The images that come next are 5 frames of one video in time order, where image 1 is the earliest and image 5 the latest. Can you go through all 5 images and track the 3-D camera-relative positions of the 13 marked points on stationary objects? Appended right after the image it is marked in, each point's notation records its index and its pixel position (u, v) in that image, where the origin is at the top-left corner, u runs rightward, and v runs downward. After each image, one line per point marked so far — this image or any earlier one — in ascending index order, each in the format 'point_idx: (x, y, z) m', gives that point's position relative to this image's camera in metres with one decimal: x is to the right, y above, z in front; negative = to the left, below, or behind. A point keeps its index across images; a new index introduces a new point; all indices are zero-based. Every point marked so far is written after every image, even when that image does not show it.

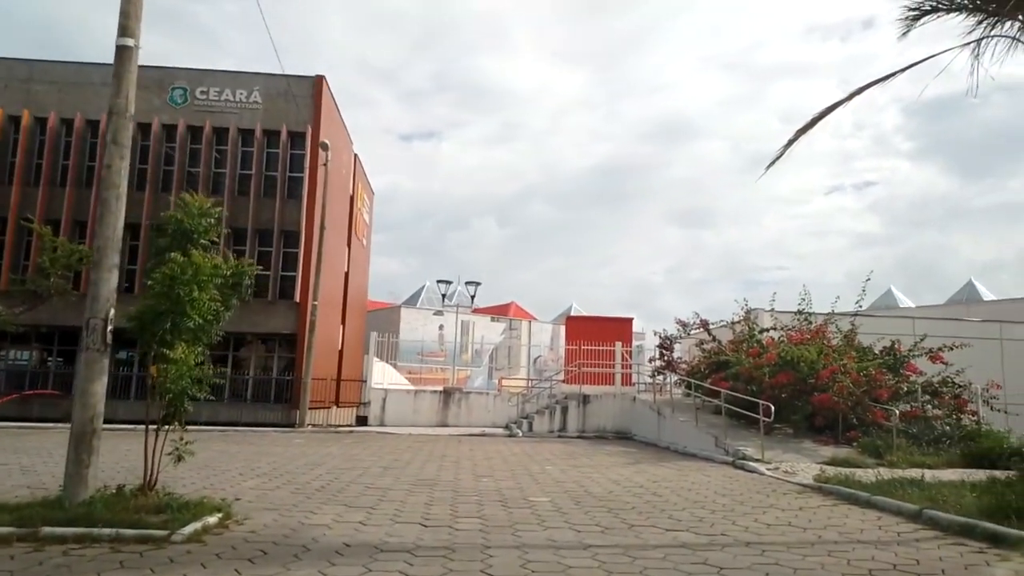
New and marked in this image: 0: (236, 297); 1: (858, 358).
0: (-3.0, -0.1, +8.0) m
1: (+7.4, -1.5, +15.8) m
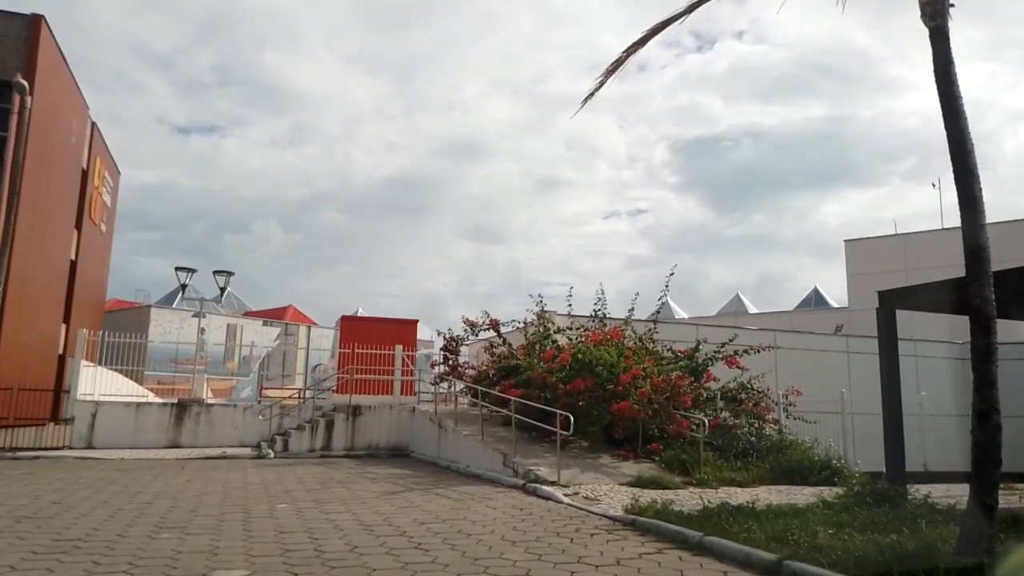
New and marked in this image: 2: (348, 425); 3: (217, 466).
0: (-5.0, +0.4, +3.8) m
1: (+2.8, -1.4, +14.2) m
2: (-4.1, -3.5, +18.5) m
3: (-5.8, -3.5, +14.5) m
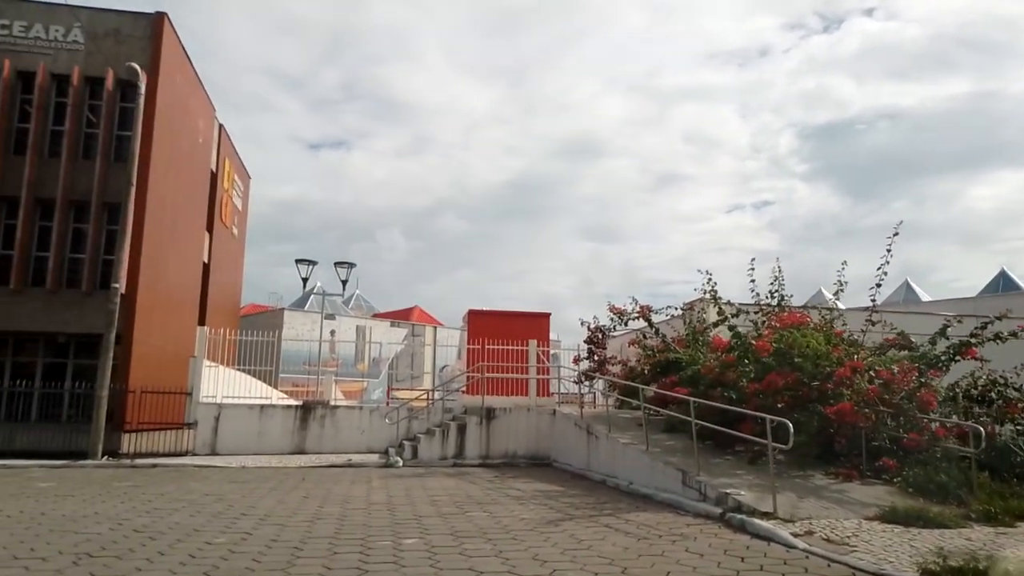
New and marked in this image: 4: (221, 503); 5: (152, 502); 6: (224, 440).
0: (-4.0, +0.7, +2.1) m
1: (+5.4, -0.9, +11.0) m
2: (-0.7, -3.2, +16.4) m
3: (-3.0, -3.3, +12.7) m
4: (-3.8, -2.8, +9.6) m
5: (-4.6, -2.7, +9.3) m
6: (-6.9, -3.7, +17.6) m
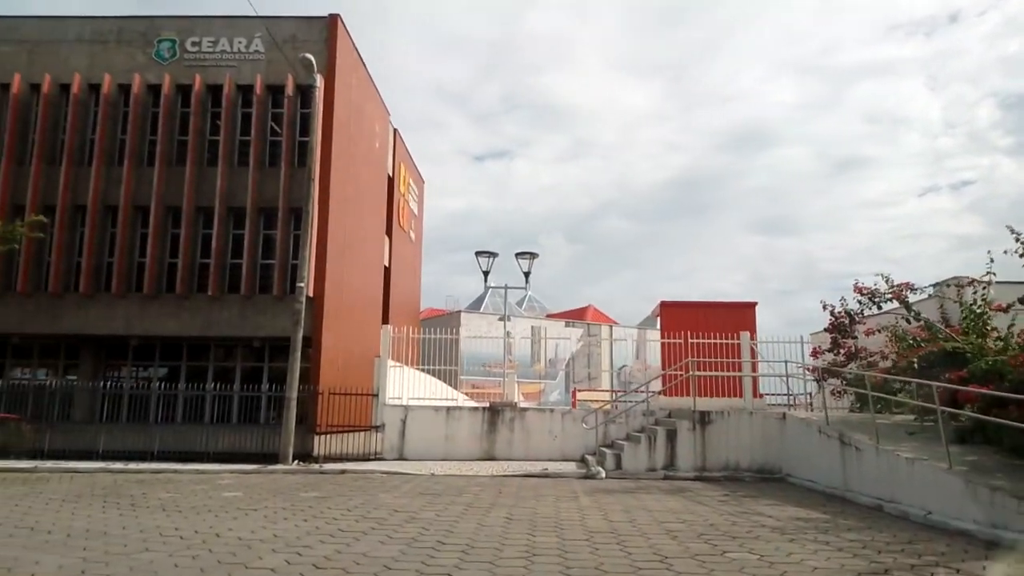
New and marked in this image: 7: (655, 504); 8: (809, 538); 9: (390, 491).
0: (-3.1, +0.9, +0.8) m
1: (+8.2, -0.4, +7.4) m
2: (+3.5, -2.8, +14.0) m
3: (+0.4, -3.0, +10.9) m
4: (-1.1, -2.6, +8.1) m
5: (-1.9, -2.6, +8.0) m
6: (-2.3, -3.5, +16.6) m
7: (+1.9, -3.0, +10.0) m
8: (+2.9, -2.5, +7.4) m
9: (-1.9, -3.0, +10.9) m
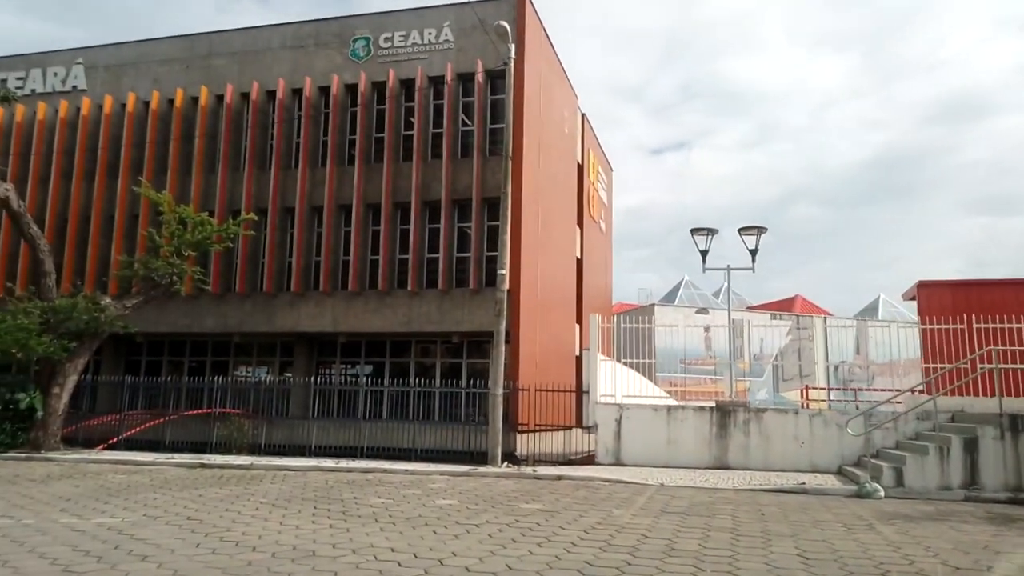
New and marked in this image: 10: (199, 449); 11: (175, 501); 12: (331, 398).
0: (-2.4, +1.1, -0.3) m
1: (+10.1, +0.2, +3.4) m
2: (+7.3, -2.4, +10.9) m
3: (+3.6, -2.7, +8.6) m
4: (+1.4, -2.3, +6.2) m
5: (+0.6, -2.3, +6.3) m
6: (+2.4, -3.2, +14.8) m
7: (+4.8, -2.6, +7.4) m
8: (+5.1, -2.1, +4.6) m
9: (+1.3, -2.7, +9.2) m
10: (-7.8, -4.0, +18.2) m
11: (-4.1, -2.6, +8.9) m
12: (-4.5, -2.7, +18.1) m
